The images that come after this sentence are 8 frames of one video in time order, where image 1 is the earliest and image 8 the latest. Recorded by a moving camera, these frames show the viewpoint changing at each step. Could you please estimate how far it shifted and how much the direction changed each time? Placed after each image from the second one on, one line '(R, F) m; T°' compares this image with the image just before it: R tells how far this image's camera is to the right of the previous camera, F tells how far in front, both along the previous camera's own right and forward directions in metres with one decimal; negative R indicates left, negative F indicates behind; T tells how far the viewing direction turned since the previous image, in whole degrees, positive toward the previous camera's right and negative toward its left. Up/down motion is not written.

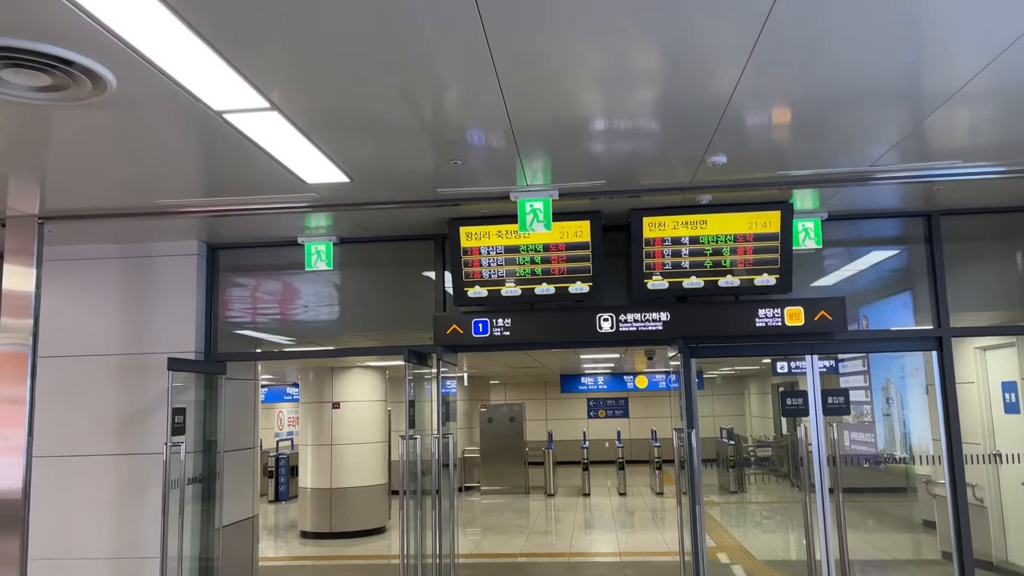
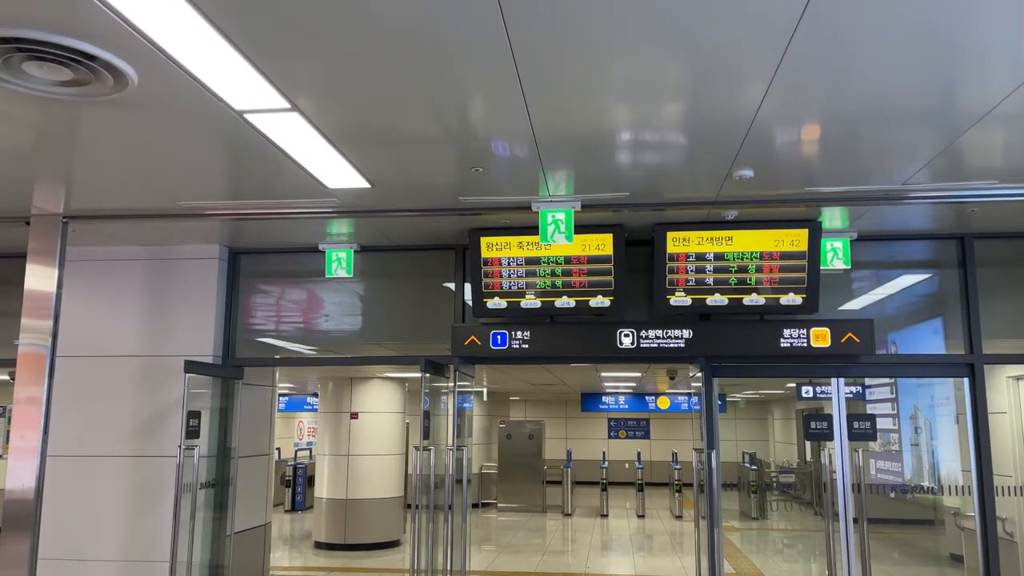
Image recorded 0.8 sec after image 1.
(0.0, +0.1) m; -2°
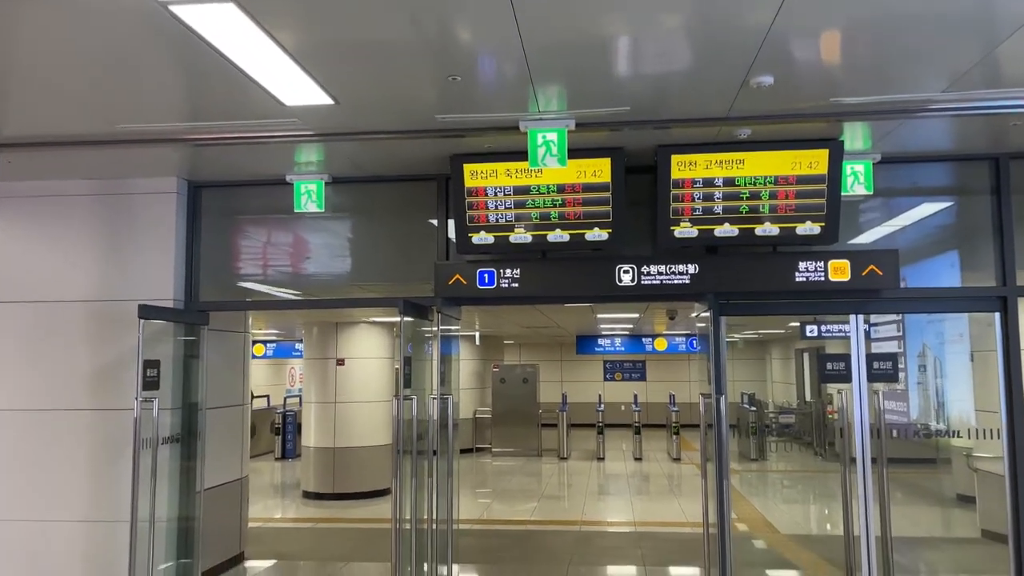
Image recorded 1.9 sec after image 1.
(0.0, +0.5) m; 0°
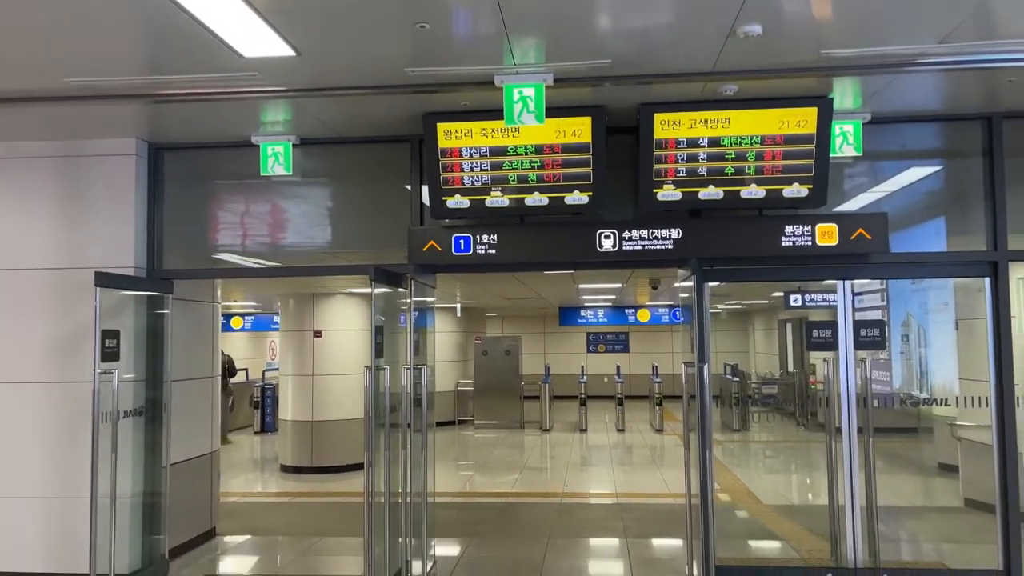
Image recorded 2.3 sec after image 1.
(0.0, +0.2) m; +1°
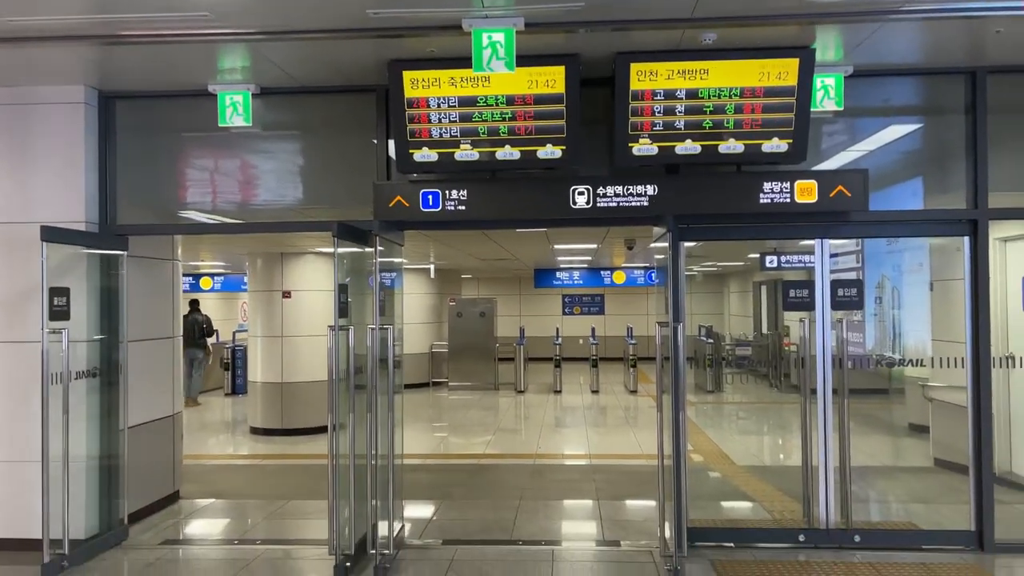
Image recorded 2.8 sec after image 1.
(0.0, +0.2) m; +2°
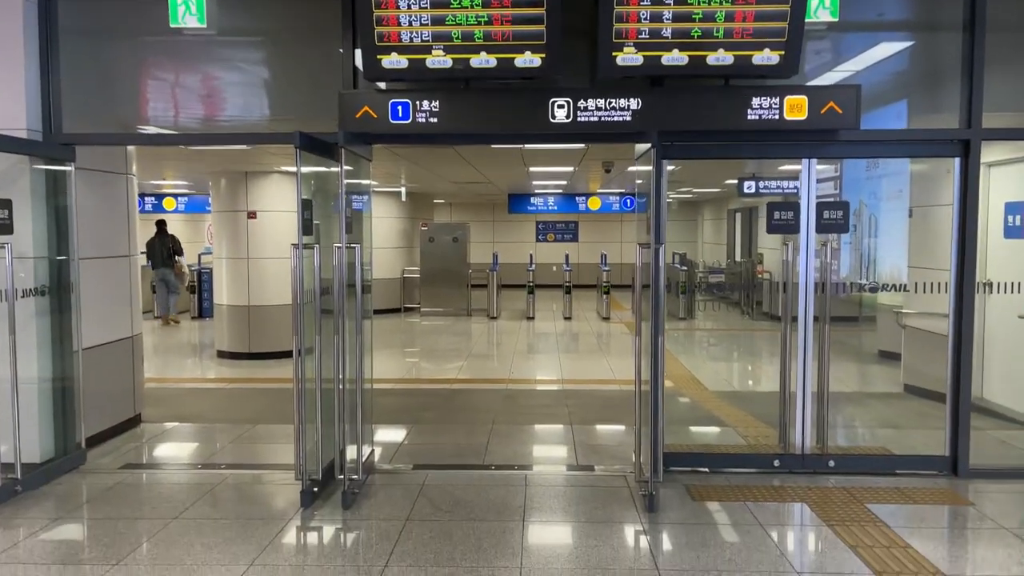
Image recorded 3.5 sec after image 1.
(0.0, +0.2) m; +2°
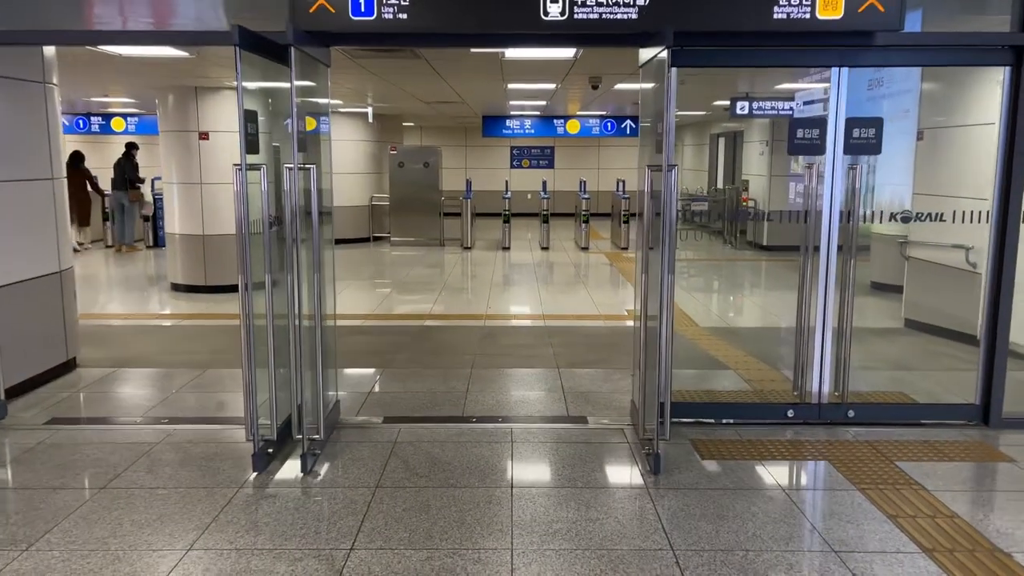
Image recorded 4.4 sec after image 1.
(-0.1, +0.6) m; +2°
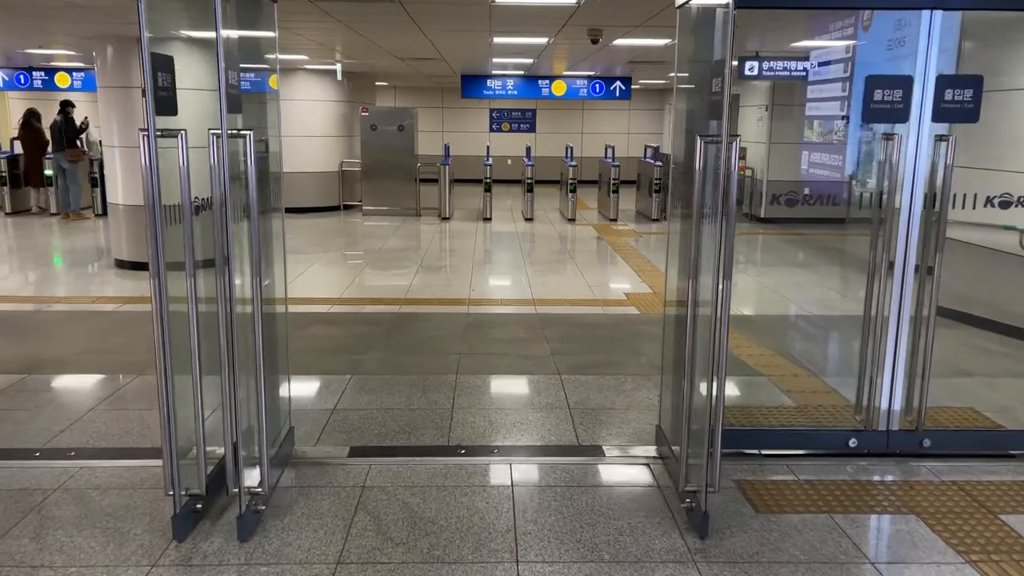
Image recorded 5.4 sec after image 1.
(-0.1, +0.9) m; +2°
